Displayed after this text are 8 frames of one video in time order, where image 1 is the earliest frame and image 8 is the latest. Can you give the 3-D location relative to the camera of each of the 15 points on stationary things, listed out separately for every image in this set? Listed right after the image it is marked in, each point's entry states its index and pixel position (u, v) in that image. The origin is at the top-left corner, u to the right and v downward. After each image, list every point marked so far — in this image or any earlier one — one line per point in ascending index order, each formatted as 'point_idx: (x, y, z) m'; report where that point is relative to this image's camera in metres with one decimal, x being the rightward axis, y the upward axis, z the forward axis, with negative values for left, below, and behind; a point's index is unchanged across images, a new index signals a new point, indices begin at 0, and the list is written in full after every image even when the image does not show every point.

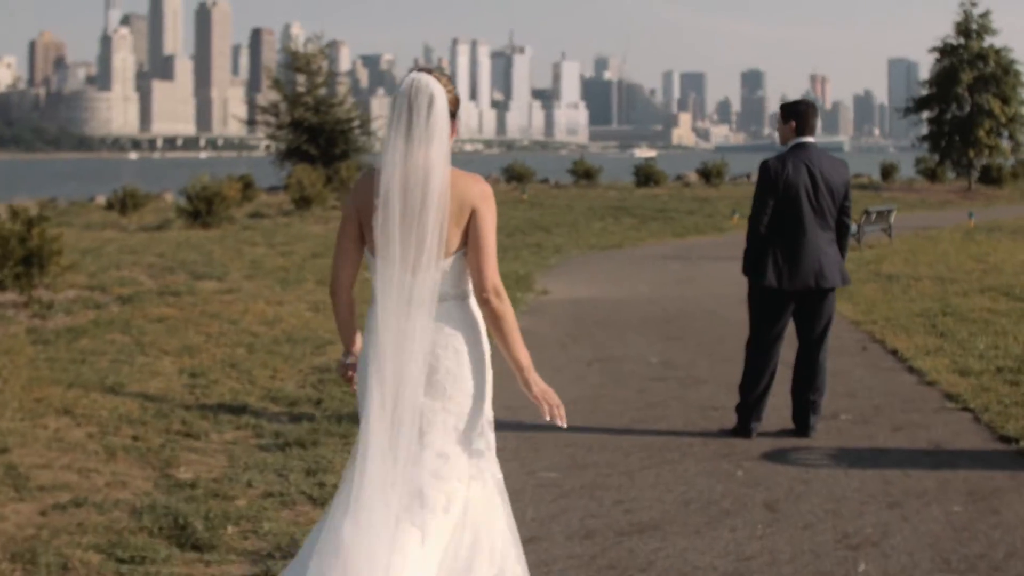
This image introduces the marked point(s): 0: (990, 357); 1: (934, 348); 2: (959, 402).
0: (+2.4, -0.3, +10.0) m
1: (+2.2, -0.3, +10.5) m
2: (+1.9, -0.5, +8.5) m
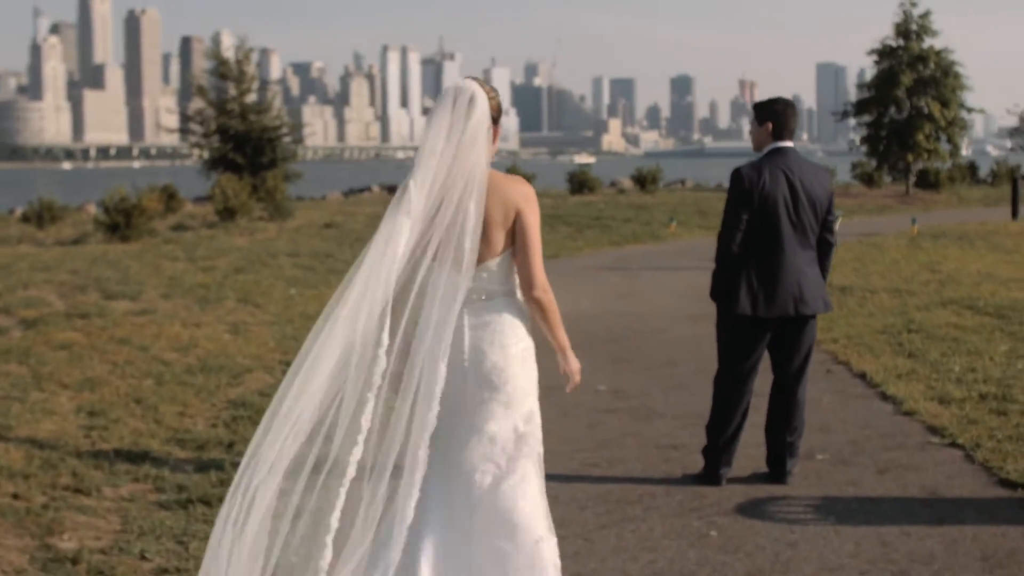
0: (+2.1, -0.4, +9.1) m
1: (+1.9, -0.4, +9.7) m
2: (+1.6, -0.6, +7.6) m
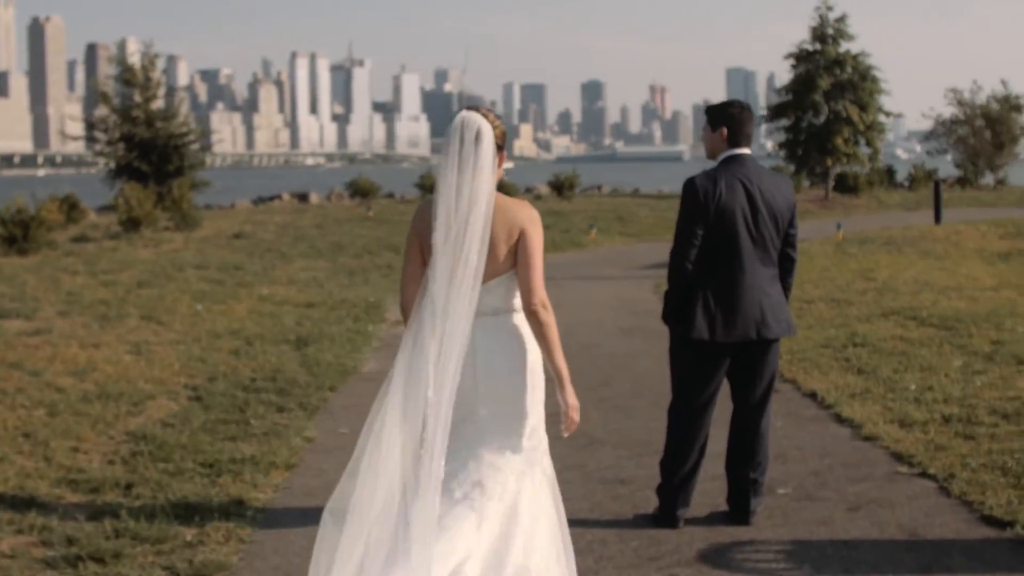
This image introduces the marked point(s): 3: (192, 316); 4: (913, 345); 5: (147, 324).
0: (+1.8, -0.5, +8.5) m
1: (+1.5, -0.5, +9.0) m
2: (+1.4, -0.6, +7.0) m
3: (-2.1, -0.2, +13.1) m
4: (+2.1, -0.3, +11.0) m
5: (-2.3, -0.2, +12.6) m
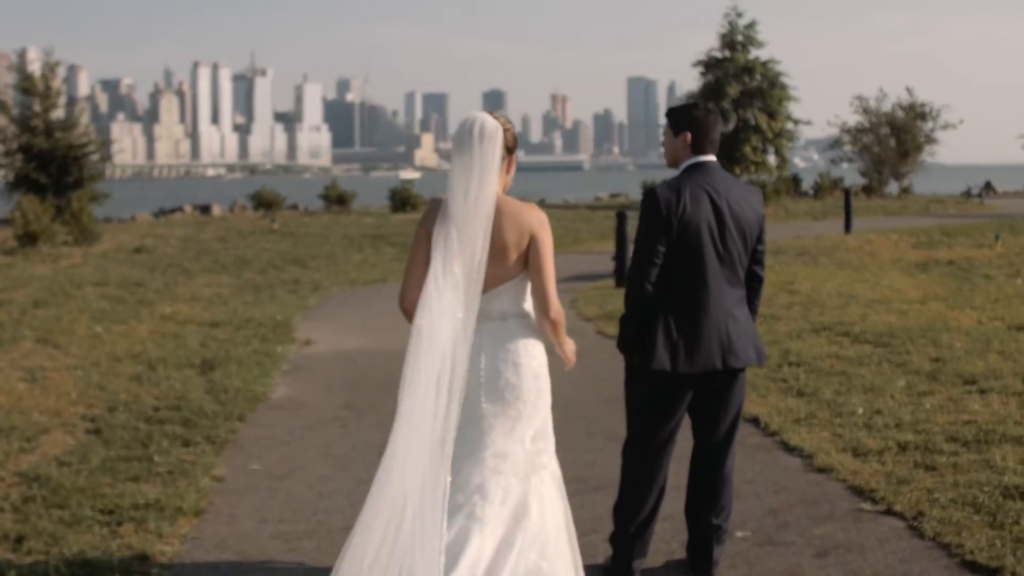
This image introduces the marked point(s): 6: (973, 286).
0: (+1.5, -0.6, +8.0) m
1: (+1.2, -0.5, +8.5) m
2: (+1.2, -0.7, +6.5) m
3: (-2.6, -0.3, +12.4) m
4: (+1.7, -0.4, +10.5) m
5: (-2.7, -0.3, +11.9) m
6: (+3.8, 0.0, +16.7) m
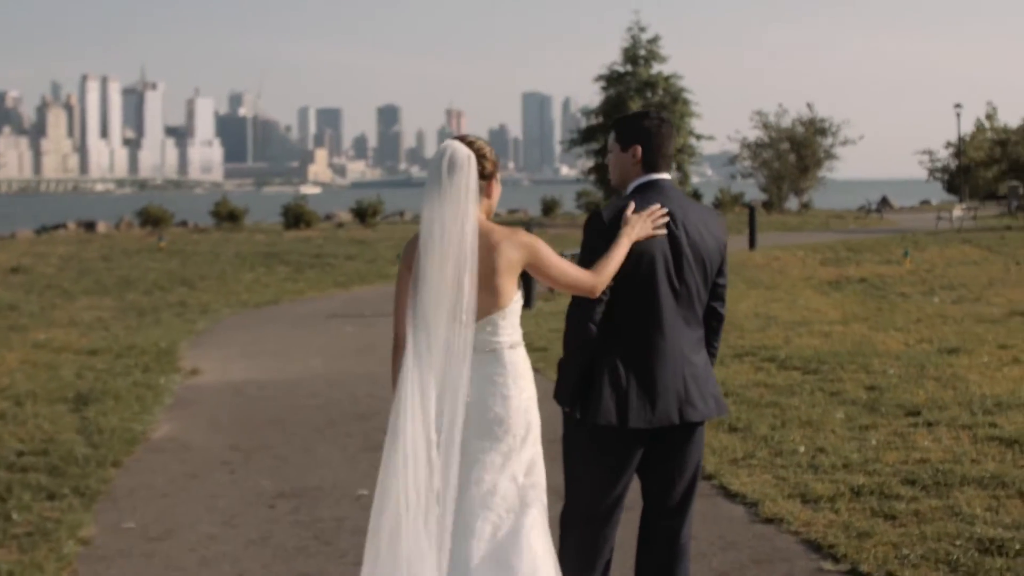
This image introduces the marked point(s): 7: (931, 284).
0: (+1.1, -0.6, +7.3) m
1: (+0.9, -0.6, +7.8) m
2: (+0.9, -0.8, +5.7) m
3: (-3.1, -0.4, +11.4) m
4: (+1.3, -0.5, +9.7) m
5: (-3.3, -0.5, +10.9) m
6: (+3.0, -0.1, +16.1) m
7: (+3.9, 0.0, +18.7) m
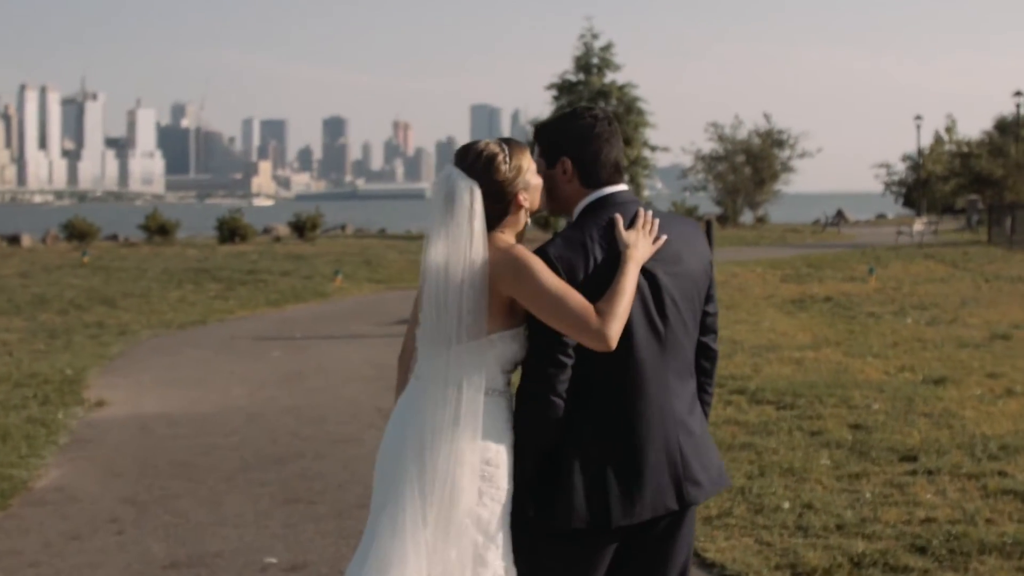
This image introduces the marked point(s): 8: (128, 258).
0: (+0.9, -0.7, +6.2) m
1: (+0.7, -0.7, +6.7) m
2: (+0.8, -0.8, +4.6) m
3: (-3.4, -0.6, +10.2) m
4: (+1.0, -0.6, +8.6) m
5: (-3.5, -0.6, +9.7) m
6: (+2.6, -0.3, +15.0) m
7: (+3.4, -0.1, +17.6) m
8: (-3.7, +0.3, +19.7) m
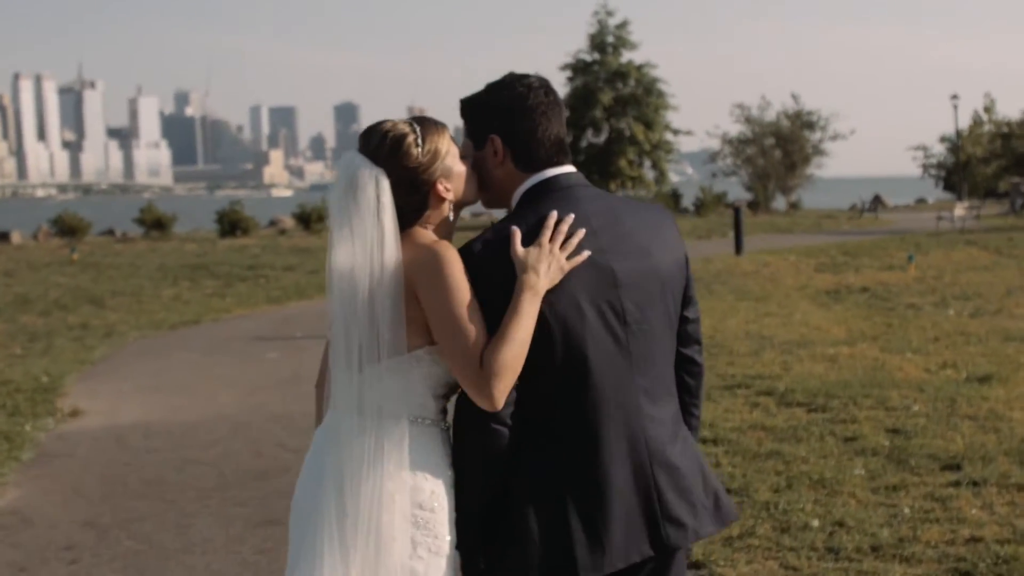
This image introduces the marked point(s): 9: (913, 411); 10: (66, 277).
0: (+1.0, -0.7, +5.2) m
1: (+0.7, -0.7, +5.7) m
2: (+0.8, -0.8, +3.7) m
3: (-3.3, -0.6, +9.3) m
4: (+1.1, -0.6, +7.7) m
5: (-3.5, -0.6, +8.8) m
6: (+2.7, -0.2, +14.0) m
7: (+3.5, 0.0, +16.7) m
8: (-3.6, +0.3, +18.8) m
9: (+1.7, -0.5, +8.4) m
10: (-3.5, +0.1, +16.1) m
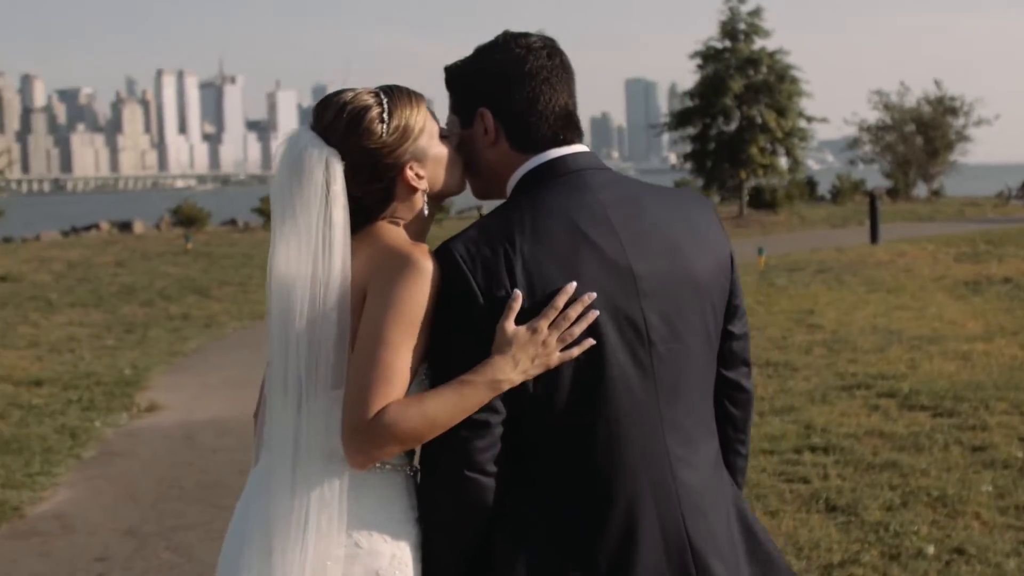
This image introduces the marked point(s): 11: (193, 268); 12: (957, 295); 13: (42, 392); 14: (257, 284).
0: (+1.1, -0.7, +4.6) m
1: (+0.8, -0.7, +5.2) m
2: (+0.8, -0.8, +3.1) m
3: (-2.9, -0.5, +9.1) m
4: (+1.3, -0.5, +7.1) m
5: (-3.1, -0.6, +8.5) m
6: (+3.4, -0.2, +13.3) m
7: (+4.5, 0.0, +15.9) m
8: (-2.5, +0.4, +18.5) m
9: (+2.0, -0.5, +7.7) m
10: (-2.6, +0.2, +15.9) m
11: (-2.5, +0.2, +15.9) m
12: (+3.4, 0.0, +15.6) m
13: (-2.2, -0.5, +9.5) m
14: (-1.8, 0.0, +14.8) m
